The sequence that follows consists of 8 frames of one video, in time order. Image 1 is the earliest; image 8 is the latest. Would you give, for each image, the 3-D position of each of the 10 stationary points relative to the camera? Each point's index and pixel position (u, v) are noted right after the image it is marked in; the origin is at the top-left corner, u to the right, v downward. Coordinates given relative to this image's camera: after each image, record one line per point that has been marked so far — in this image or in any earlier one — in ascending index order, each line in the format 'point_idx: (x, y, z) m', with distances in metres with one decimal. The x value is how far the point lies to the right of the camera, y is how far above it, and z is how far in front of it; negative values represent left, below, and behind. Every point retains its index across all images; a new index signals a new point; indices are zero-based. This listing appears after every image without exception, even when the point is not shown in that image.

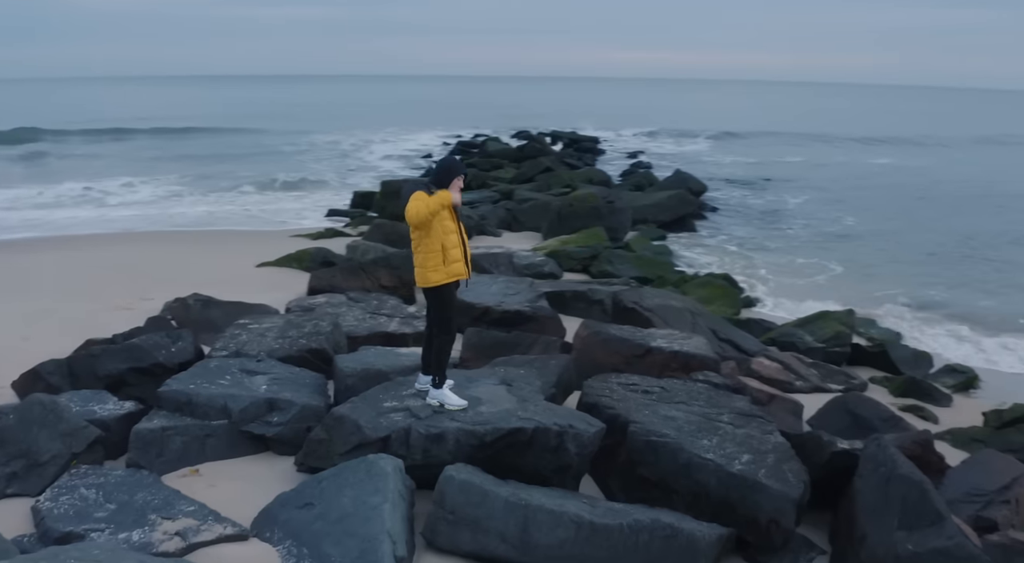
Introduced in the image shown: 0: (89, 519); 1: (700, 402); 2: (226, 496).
0: (-2.1, -1.2, +4.2) m
1: (+1.2, -0.8, +5.5) m
2: (-1.6, -1.2, +4.8) m
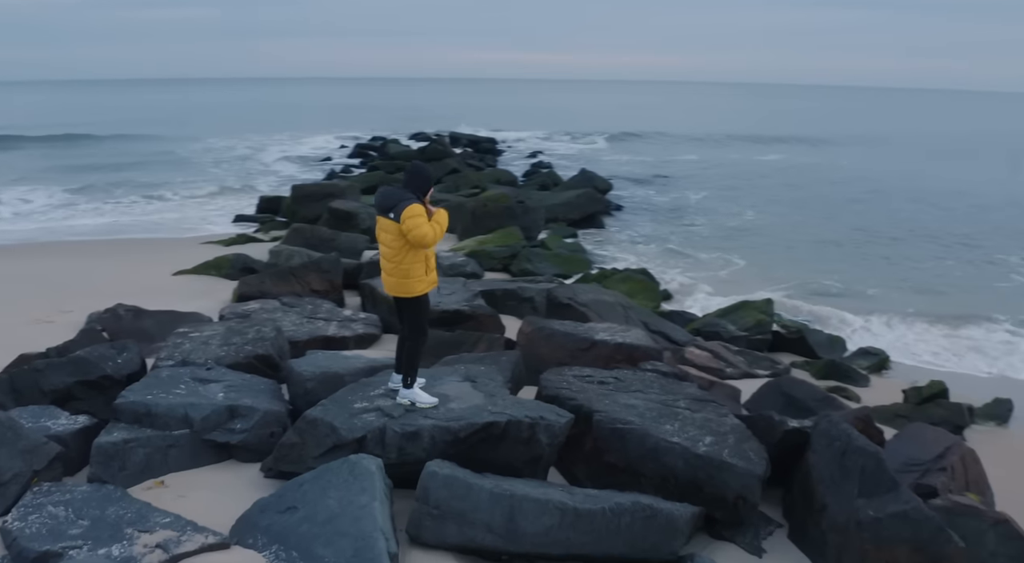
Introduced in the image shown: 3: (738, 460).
0: (-2.1, -1.2, +4.1) m
1: (+0.9, -0.7, +5.7) m
2: (-1.7, -1.2, +4.7) m
3: (+1.3, -1.0, +4.8) m
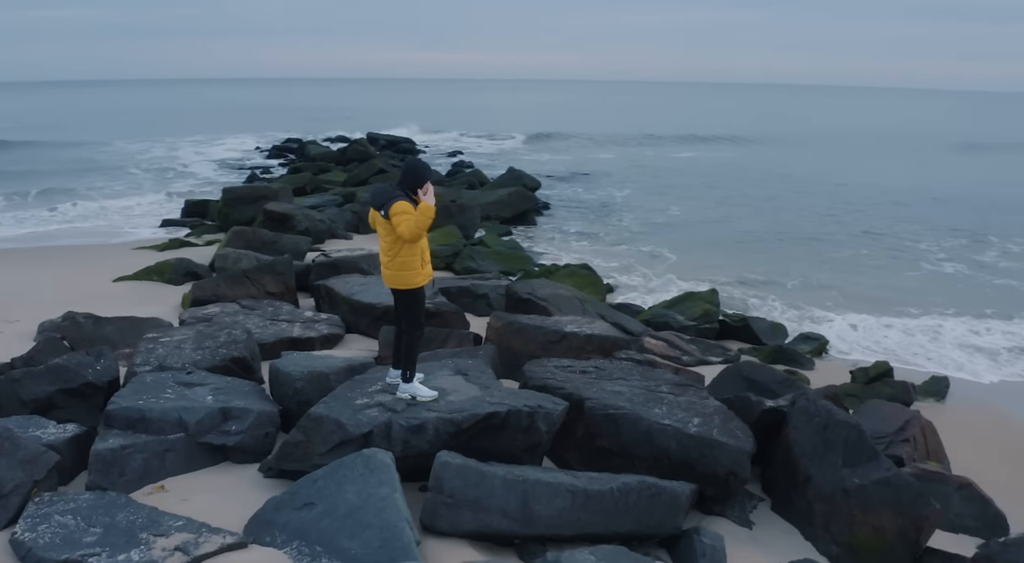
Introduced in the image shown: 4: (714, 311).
0: (-2.0, -1.2, +4.0) m
1: (+0.8, -0.7, +6.0) m
2: (-1.7, -1.2, +4.7) m
3: (+1.3, -0.9, +5.1) m
4: (+2.3, -0.3, +9.9) m
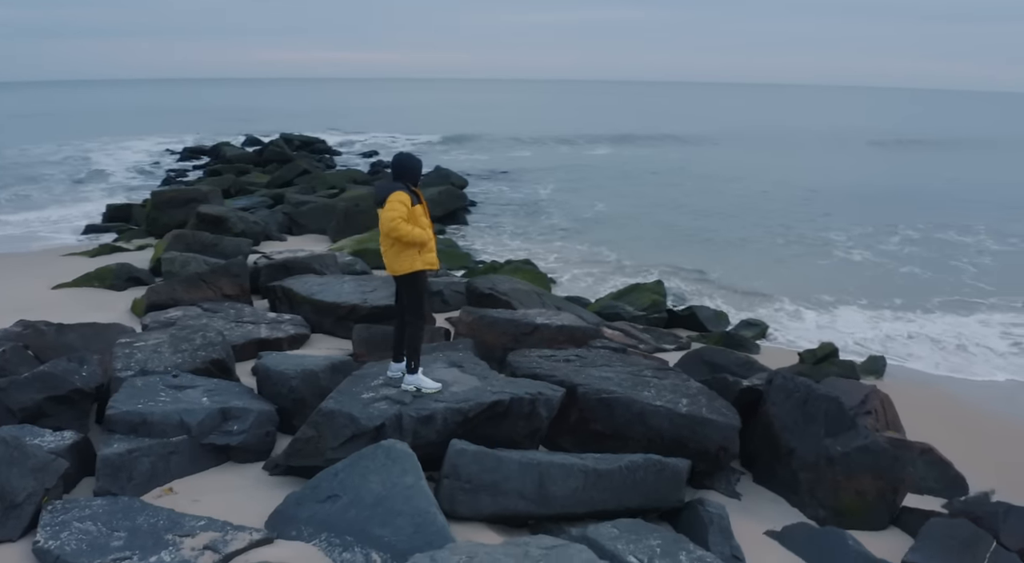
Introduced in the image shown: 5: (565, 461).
0: (-1.9, -1.2, +4.0) m
1: (+0.7, -0.6, +6.3) m
2: (-1.6, -1.2, +4.7) m
3: (+1.3, -0.8, +5.4) m
4: (+1.8, -0.2, +10.2) m
5: (+0.3, -1.0, +4.7) m
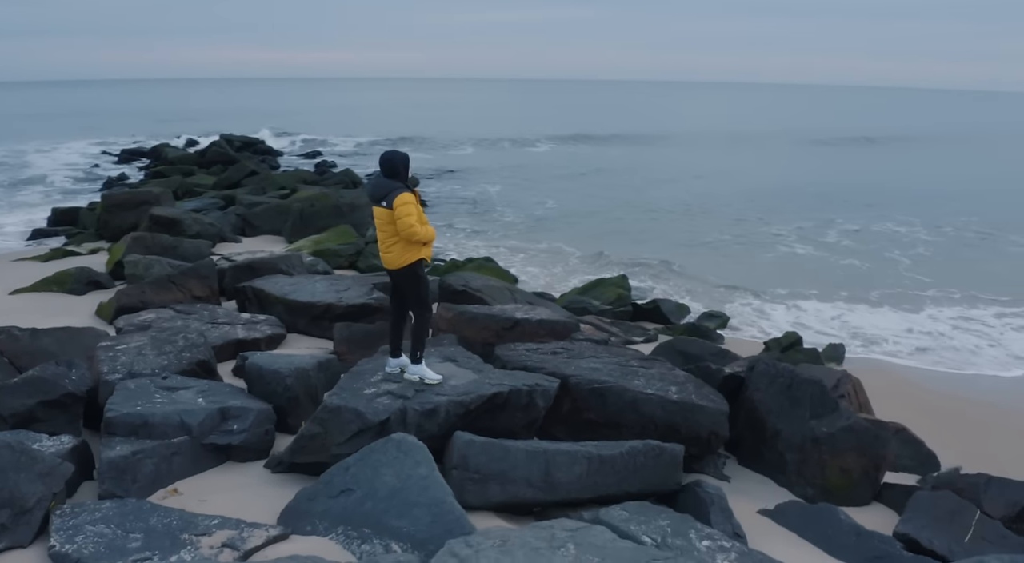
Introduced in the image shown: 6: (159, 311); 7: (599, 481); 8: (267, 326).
0: (-1.8, -1.2, +4.0) m
1: (+0.7, -0.5, +6.4) m
2: (-1.6, -1.2, +4.7) m
3: (+1.3, -0.8, +5.6) m
4: (+1.4, -0.2, +10.5) m
5: (+0.3, -0.9, +4.9) m
6: (-3.2, -0.3, +7.9) m
7: (+0.5, -1.1, +4.9) m
8: (-2.3, -0.4, +8.0) m
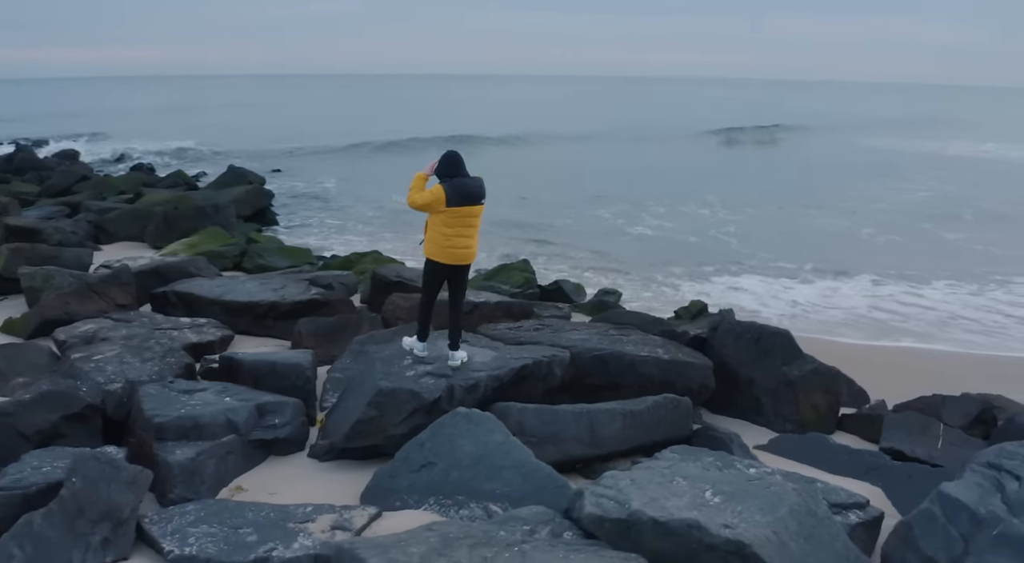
0: (-1.2, -1.2, +4.0) m
1: (+0.5, -0.4, +6.9) m
2: (-1.2, -1.2, +4.7) m
3: (+1.3, -0.6, +6.3) m
4: (+0.2, +0.1, +11.0) m
5: (+0.6, -0.8, +5.4) m
6: (-3.6, -0.4, +7.5) m
7: (+0.8, -0.9, +5.4) m
8: (-2.7, -0.4, +7.8) m
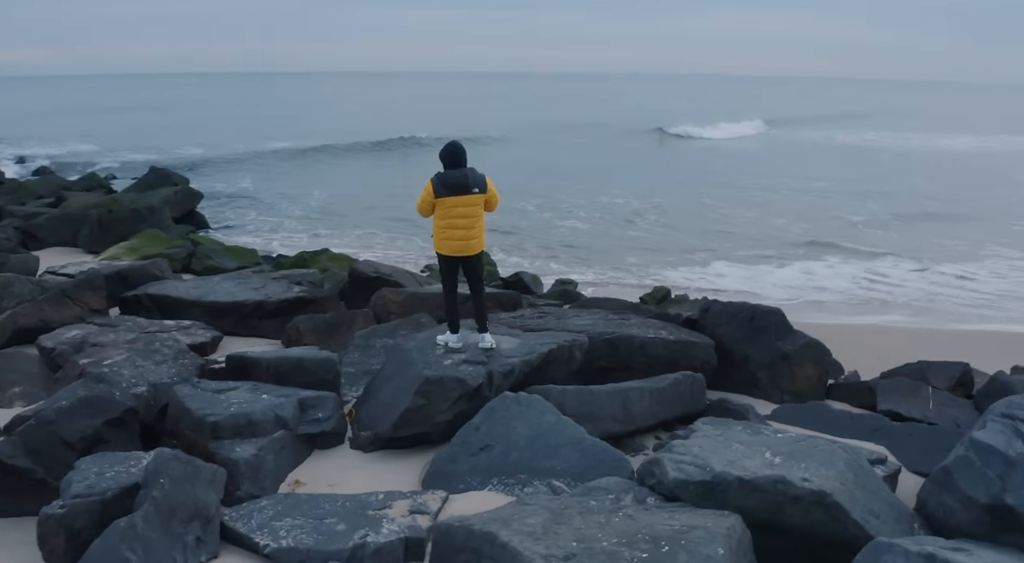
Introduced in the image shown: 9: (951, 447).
0: (-0.8, -1.2, +4.1) m
1: (+0.5, -0.3, +7.2) m
2: (-0.9, -1.1, +4.8) m
3: (+1.4, -0.4, +6.7) m
4: (-0.2, +0.1, +11.2) m
5: (+0.8, -0.7, +5.6) m
6: (-3.6, -0.4, +7.2) m
7: (+1.0, -0.8, +5.7) m
8: (-2.7, -0.4, +7.7) m
9: (+2.7, -1.0, +5.4) m
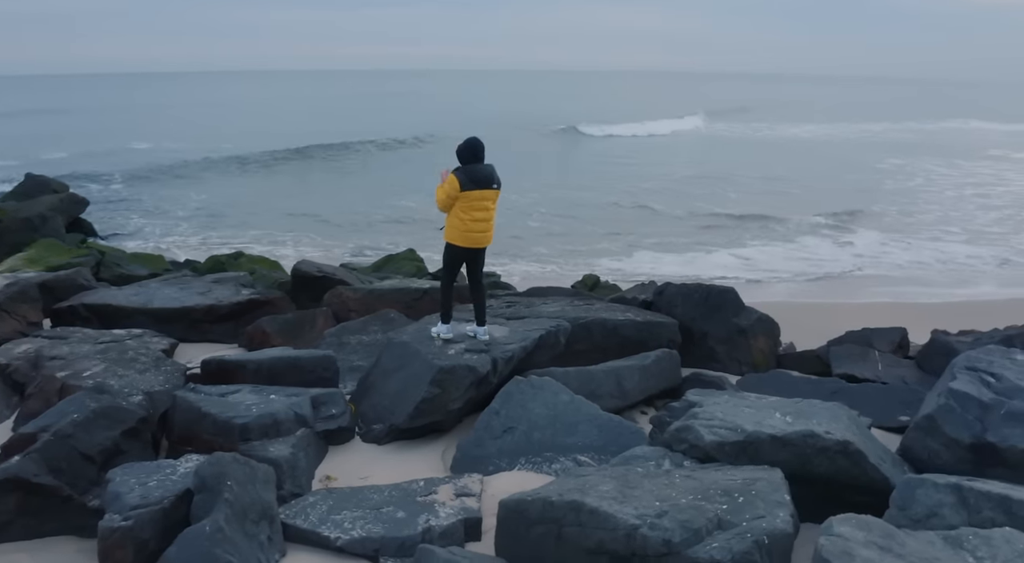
0: (-0.6, -1.1, +4.2) m
1: (+0.3, -0.2, +7.5) m
2: (-0.7, -1.1, +4.9) m
3: (+1.2, -0.3, +7.1) m
4: (-1.2, +0.2, +11.3) m
5: (+0.8, -0.6, +6.0) m
6: (-3.8, -0.5, +6.9) m
7: (+1.0, -0.7, +6.1) m
8: (-3.0, -0.5, +7.4) m
9: (+2.7, -0.8, +6.0) m
